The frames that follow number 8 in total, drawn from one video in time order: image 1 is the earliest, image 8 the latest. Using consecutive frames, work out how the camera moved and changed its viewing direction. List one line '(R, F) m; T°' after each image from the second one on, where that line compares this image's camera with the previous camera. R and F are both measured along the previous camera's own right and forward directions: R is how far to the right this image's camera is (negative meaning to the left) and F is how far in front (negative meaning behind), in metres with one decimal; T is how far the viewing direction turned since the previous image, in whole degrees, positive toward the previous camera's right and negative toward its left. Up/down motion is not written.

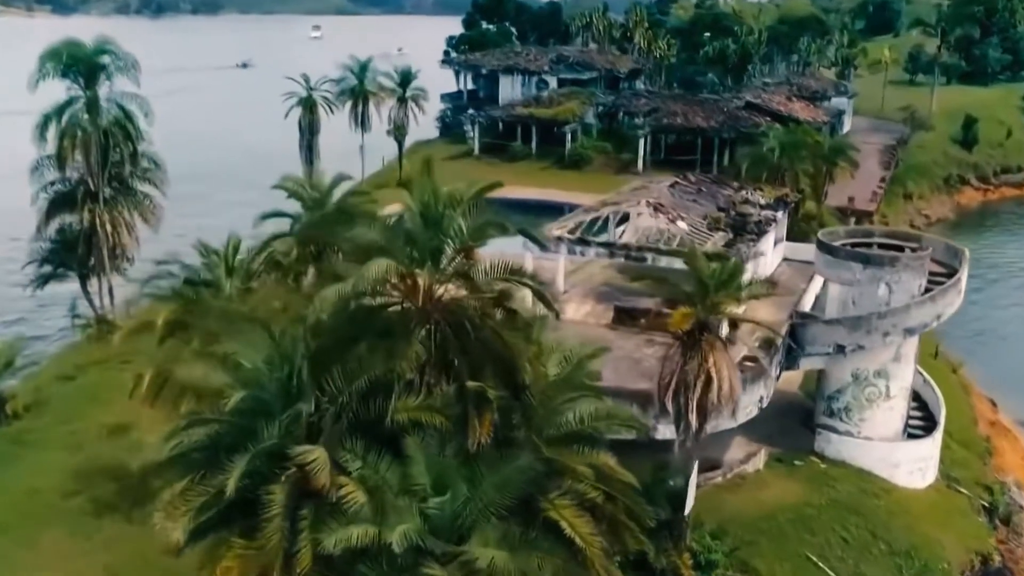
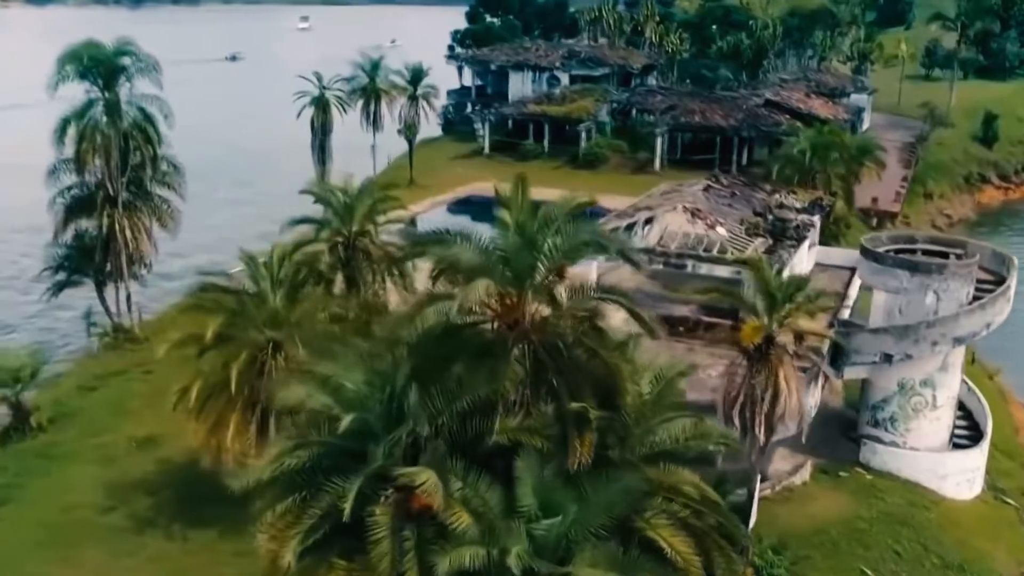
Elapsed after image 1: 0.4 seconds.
(-1.2, +0.6) m; +1°
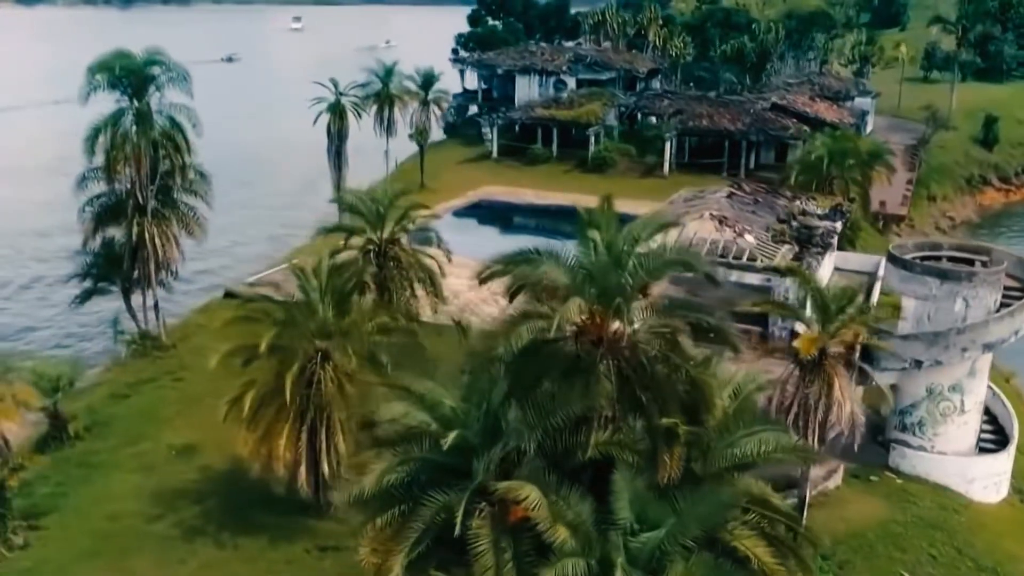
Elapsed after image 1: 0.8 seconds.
(-1.1, -0.3) m; +1°
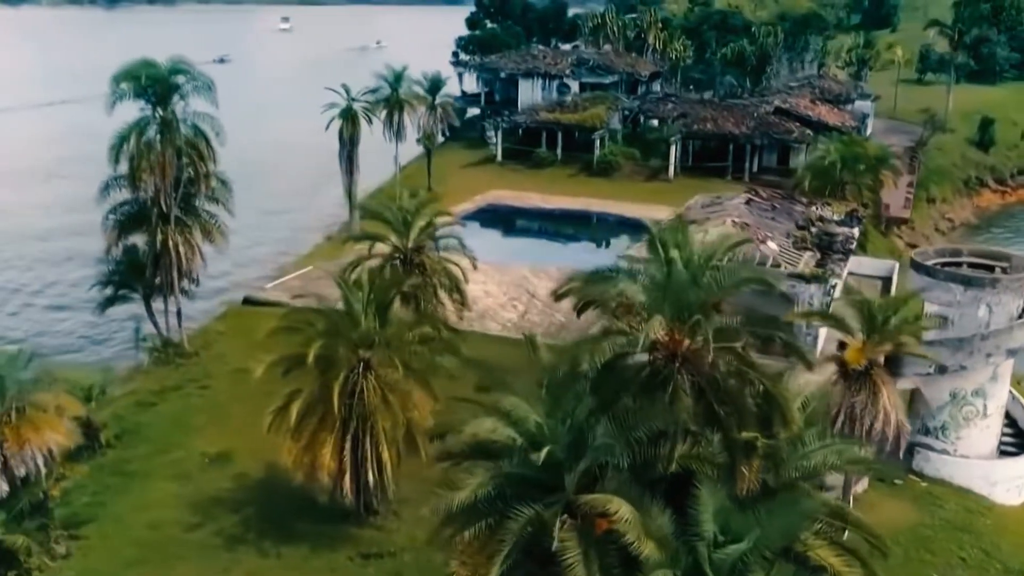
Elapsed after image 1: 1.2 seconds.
(-1.1, -0.3) m; +1°
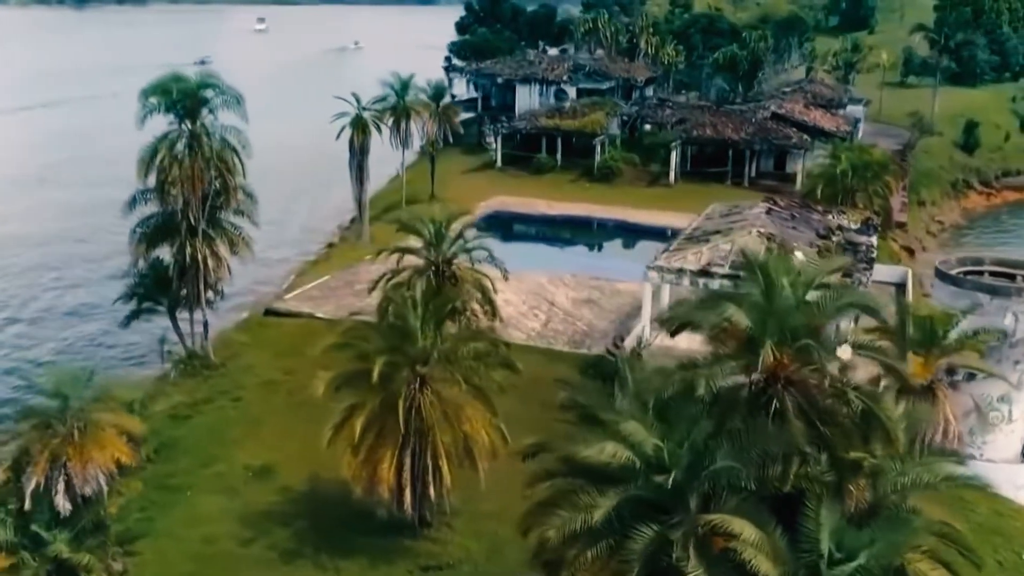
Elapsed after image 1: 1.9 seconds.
(-1.7, -0.3) m; +2°
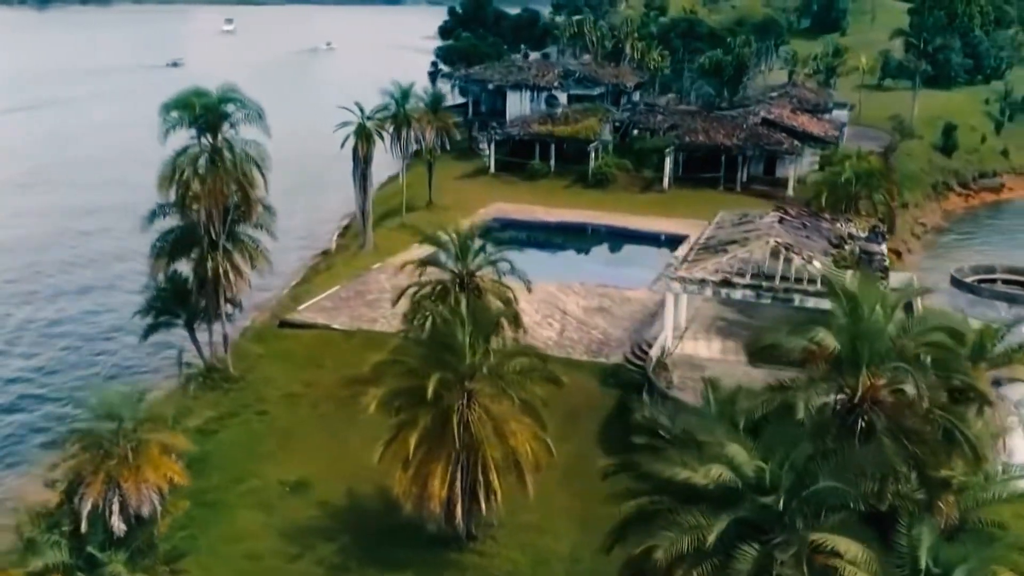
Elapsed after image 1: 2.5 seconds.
(-1.6, -0.3) m; +2°
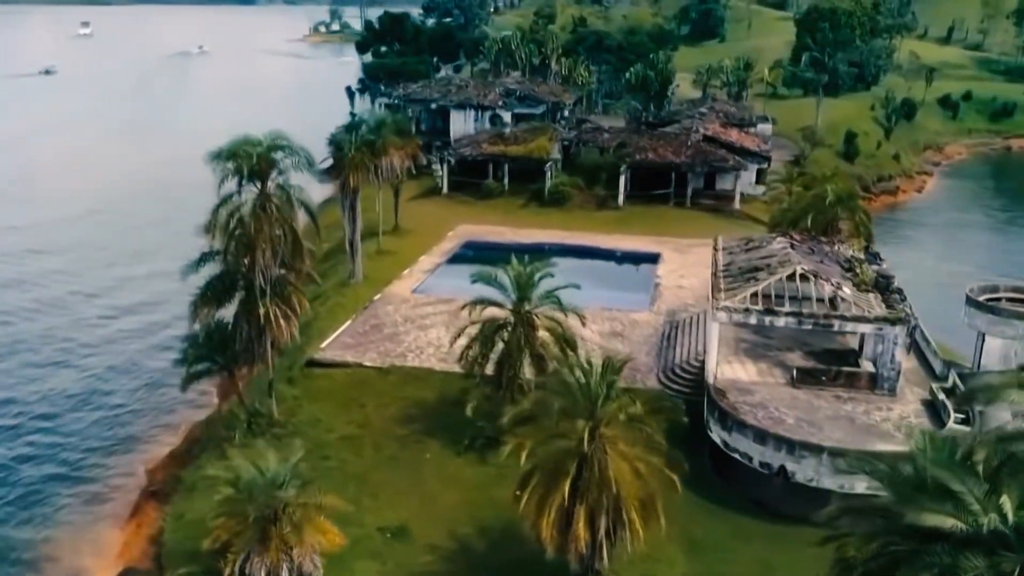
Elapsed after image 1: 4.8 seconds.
(-5.8, -0.7) m; +8°
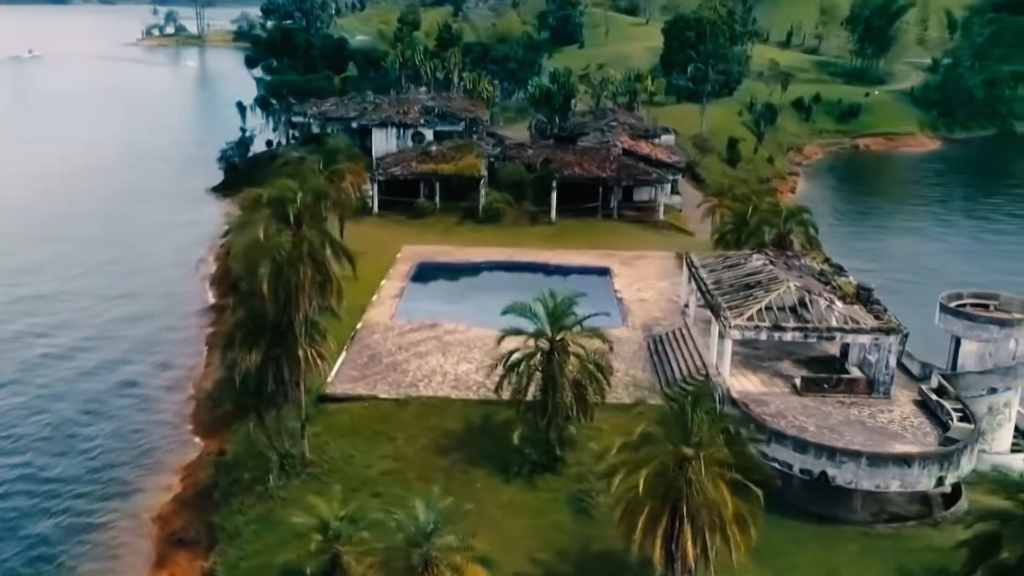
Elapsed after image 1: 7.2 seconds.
(-6.1, -0.8) m; +9°
